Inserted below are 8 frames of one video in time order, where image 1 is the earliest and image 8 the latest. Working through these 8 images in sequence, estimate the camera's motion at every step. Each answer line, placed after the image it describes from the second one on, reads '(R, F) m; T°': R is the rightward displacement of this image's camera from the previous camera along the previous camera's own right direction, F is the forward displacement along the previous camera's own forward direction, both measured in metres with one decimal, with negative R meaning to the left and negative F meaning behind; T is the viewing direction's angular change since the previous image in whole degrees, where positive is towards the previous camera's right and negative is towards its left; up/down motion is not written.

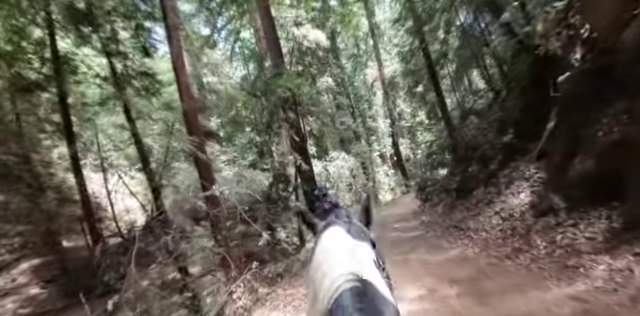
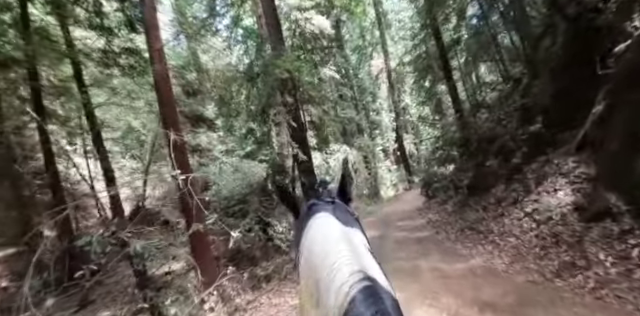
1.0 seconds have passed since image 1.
(+0.1, +1.0) m; 0°
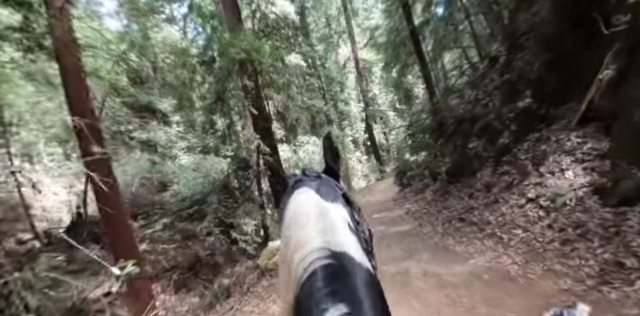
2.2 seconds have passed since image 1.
(+0.1, +1.0) m; +5°
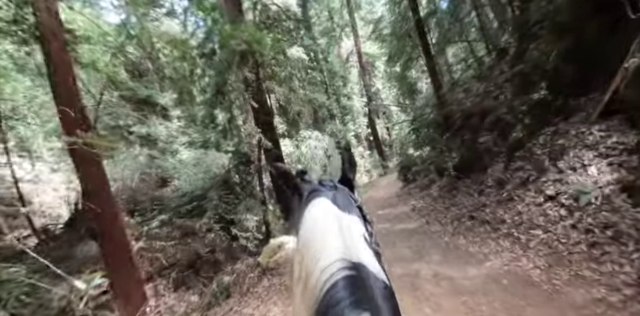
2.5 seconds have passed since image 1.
(0.0, +0.3) m; 0°
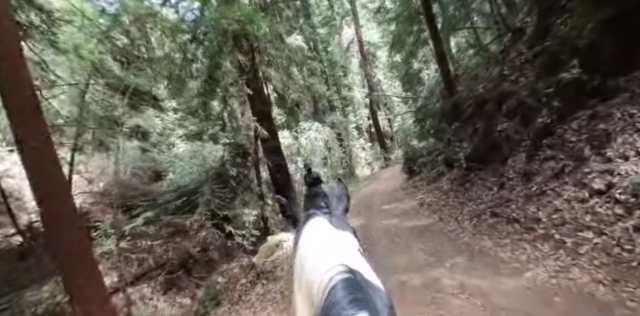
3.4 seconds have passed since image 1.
(0.0, +0.7) m; 0°
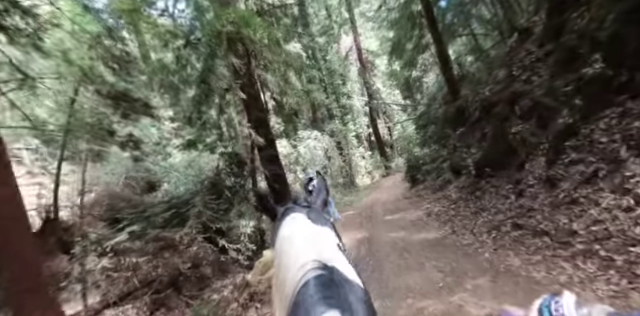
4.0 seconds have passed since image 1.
(0.0, +0.5) m; 0°
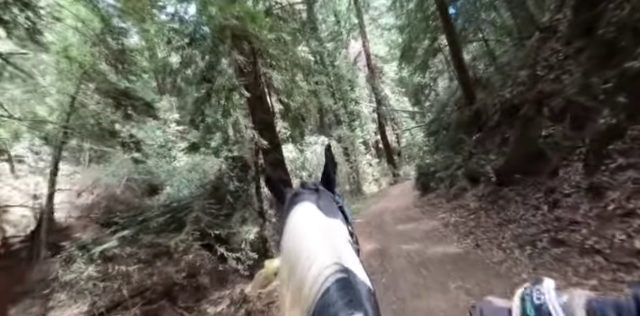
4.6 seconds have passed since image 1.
(0.0, +0.5) m; -1°
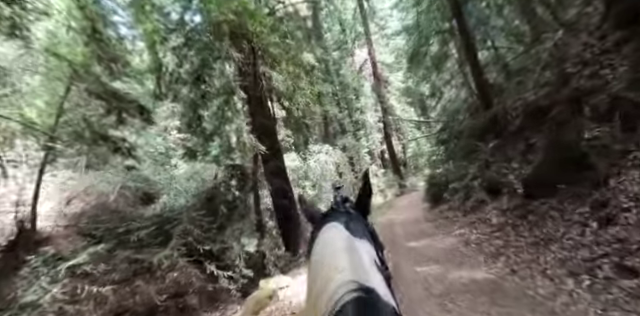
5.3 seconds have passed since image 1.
(0.0, +0.7) m; -1°
